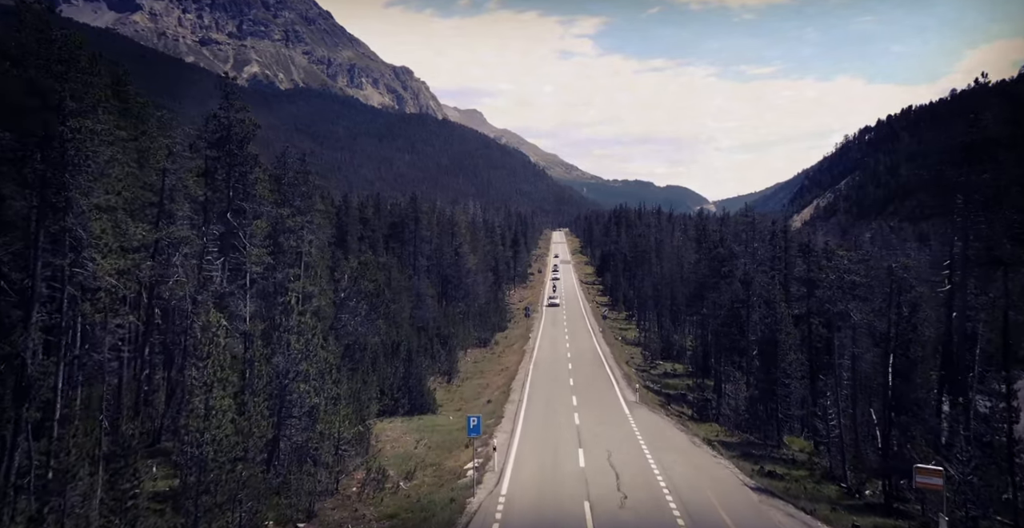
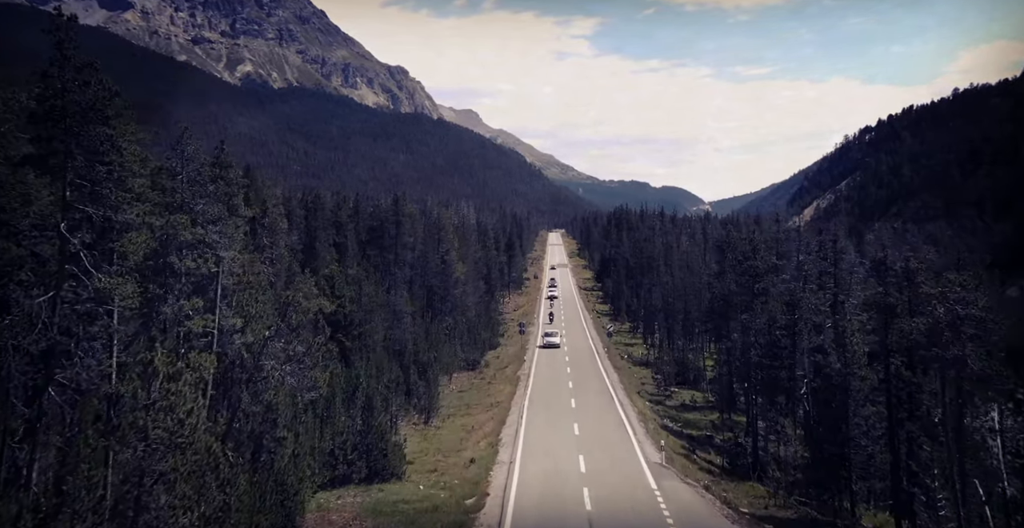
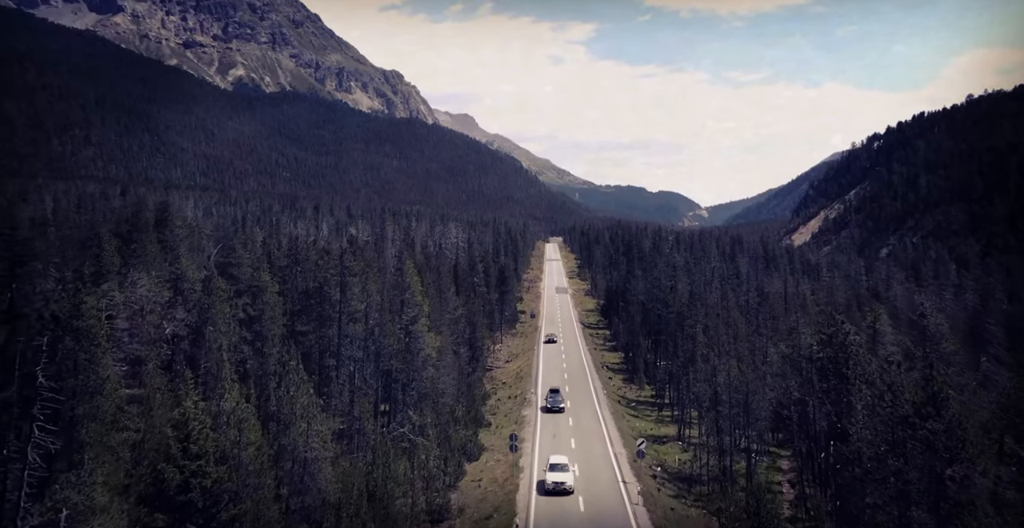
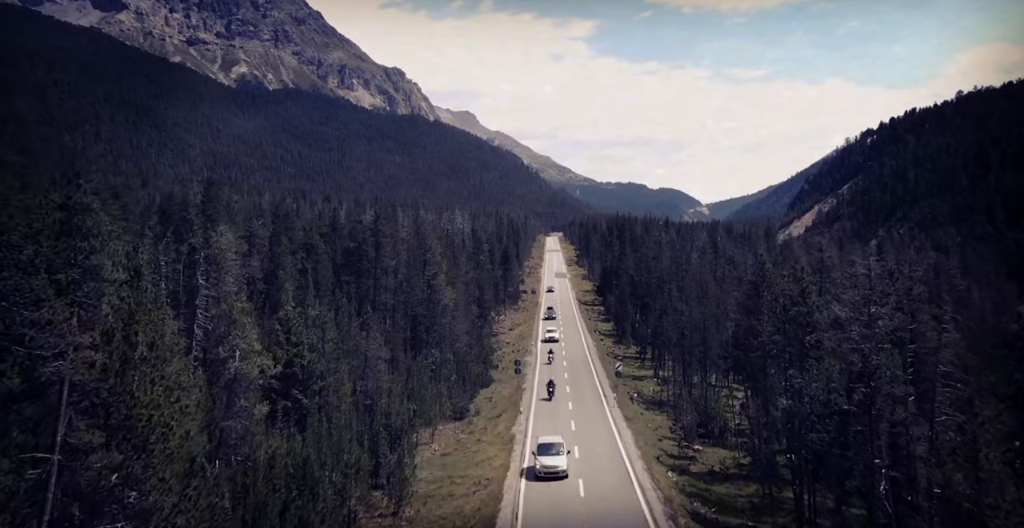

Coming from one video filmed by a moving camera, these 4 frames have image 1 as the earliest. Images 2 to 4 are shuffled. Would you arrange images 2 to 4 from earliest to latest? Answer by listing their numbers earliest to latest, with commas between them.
2, 4, 3
